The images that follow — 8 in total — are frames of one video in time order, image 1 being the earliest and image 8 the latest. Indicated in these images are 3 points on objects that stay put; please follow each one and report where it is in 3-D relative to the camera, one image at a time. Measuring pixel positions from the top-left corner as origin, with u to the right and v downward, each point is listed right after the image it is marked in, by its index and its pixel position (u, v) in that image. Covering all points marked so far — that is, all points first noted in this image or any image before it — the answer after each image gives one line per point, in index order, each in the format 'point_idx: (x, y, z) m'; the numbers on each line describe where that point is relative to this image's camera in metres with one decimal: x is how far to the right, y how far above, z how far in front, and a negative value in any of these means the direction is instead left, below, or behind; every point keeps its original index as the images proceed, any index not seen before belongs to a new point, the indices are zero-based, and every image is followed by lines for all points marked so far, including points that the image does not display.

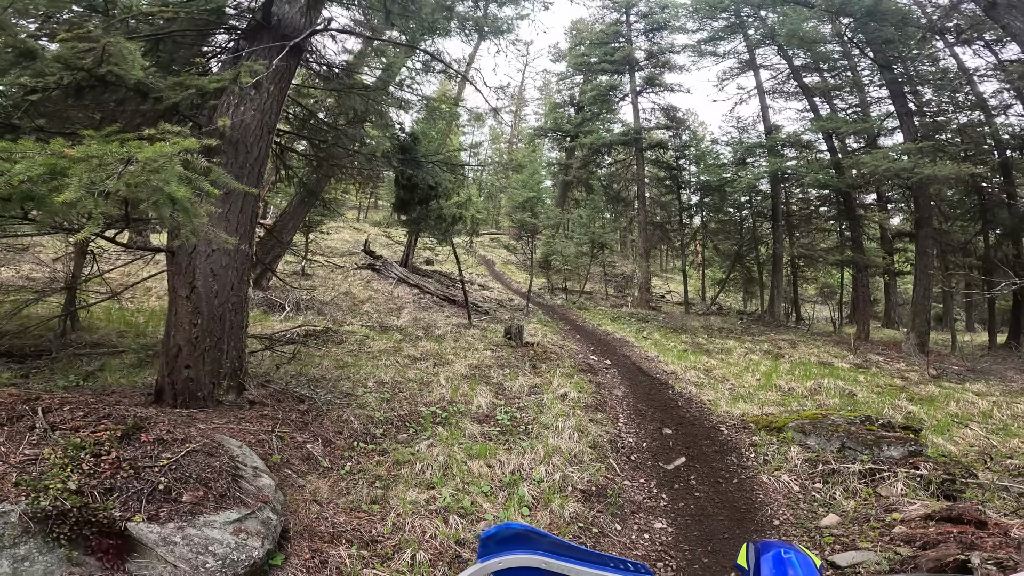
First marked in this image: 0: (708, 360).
0: (+4.2, -1.3, +10.6) m
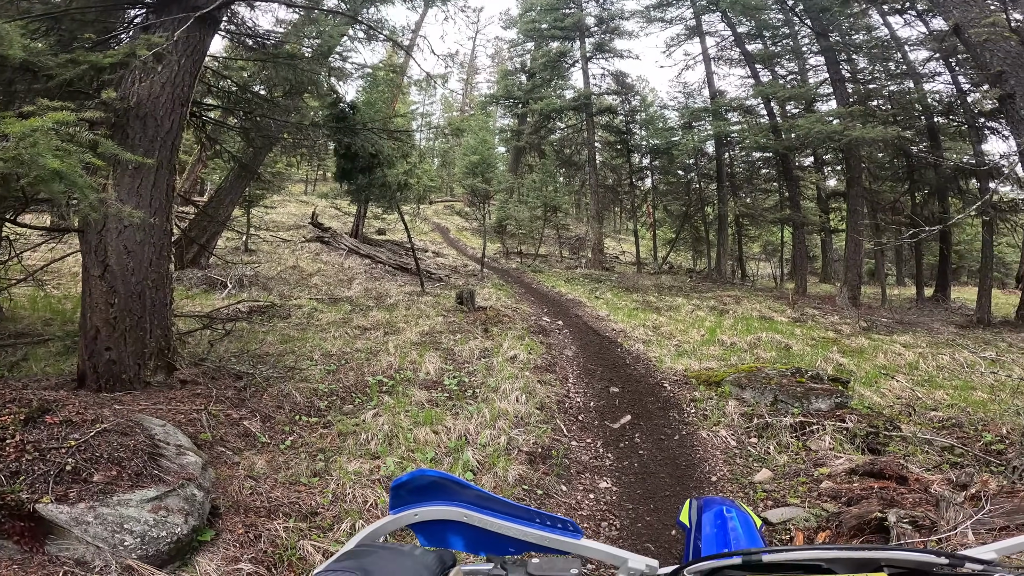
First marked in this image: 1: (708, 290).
0: (+3.1, -0.5, +10.8) m
1: (+6.4, +0.2, +16.5) m
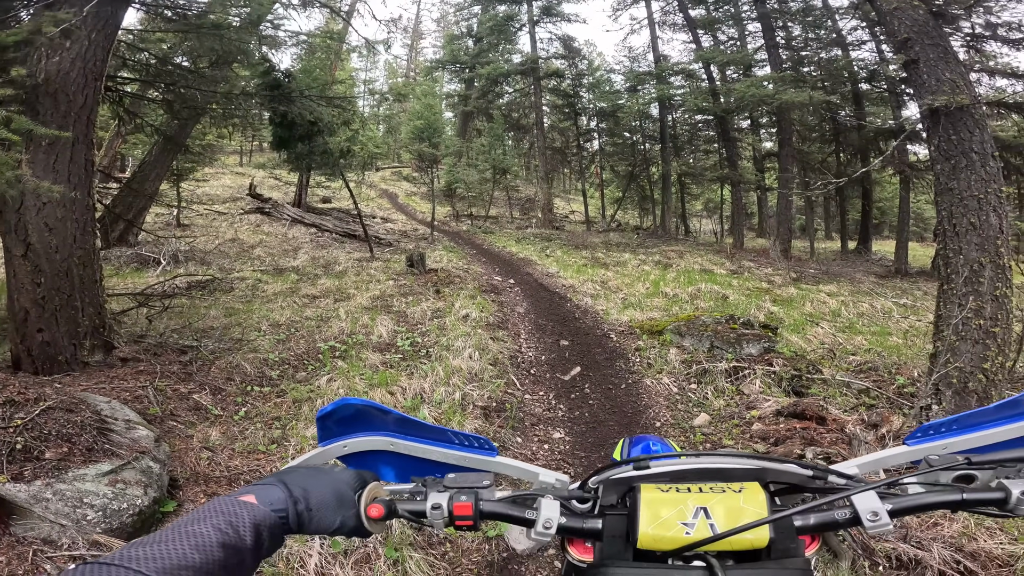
0: (+2.1, +0.4, +11.1) m
1: (+4.8, +1.5, +17.0) m
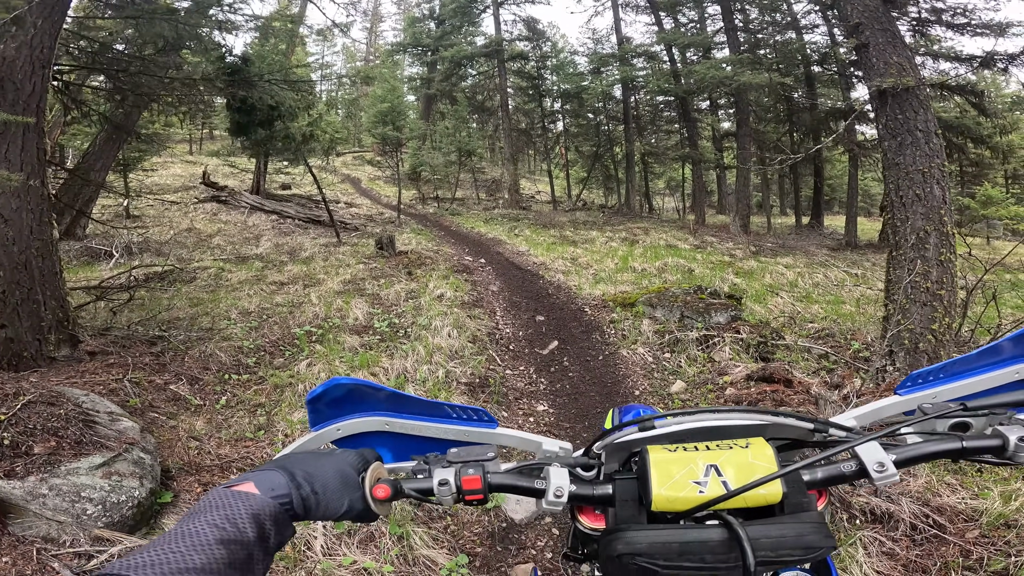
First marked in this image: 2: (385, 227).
0: (+1.4, +0.8, +11.3) m
1: (+3.7, +2.2, +17.3) m
2: (-3.9, +1.9, +15.4) m
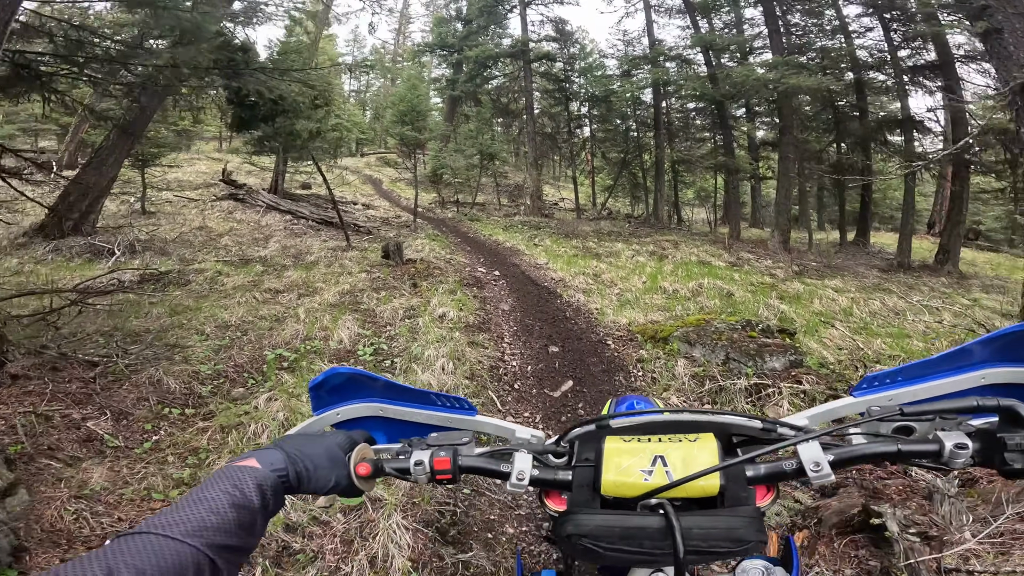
0: (+1.8, +0.5, +10.4) m
1: (+4.4, +1.7, +16.3) m
2: (-3.3, +1.7, +14.8) m
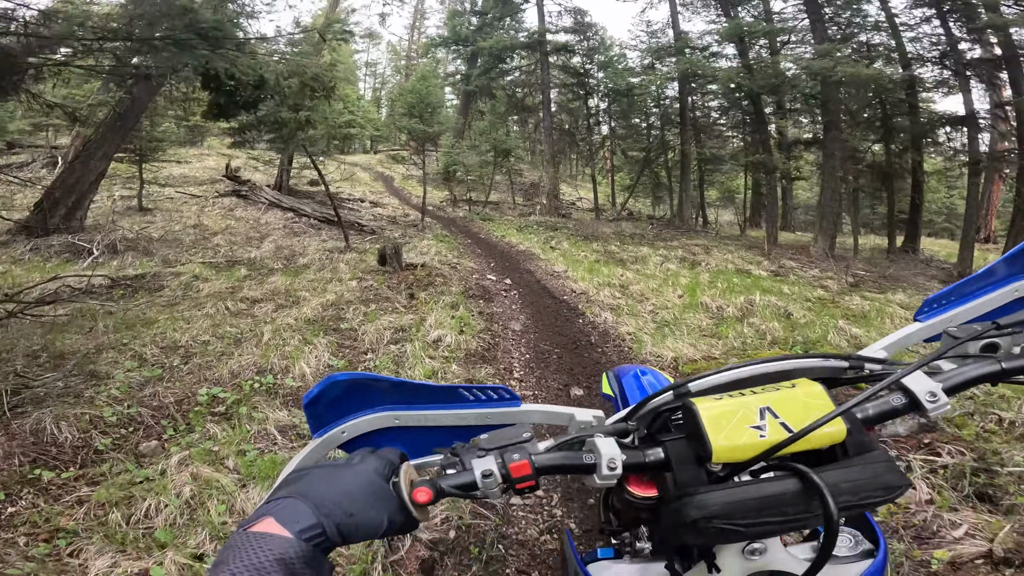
0: (+2.1, +0.3, +9.2) m
1: (+4.8, +1.5, +15.1) m
2: (-2.9, +1.6, +13.8) m
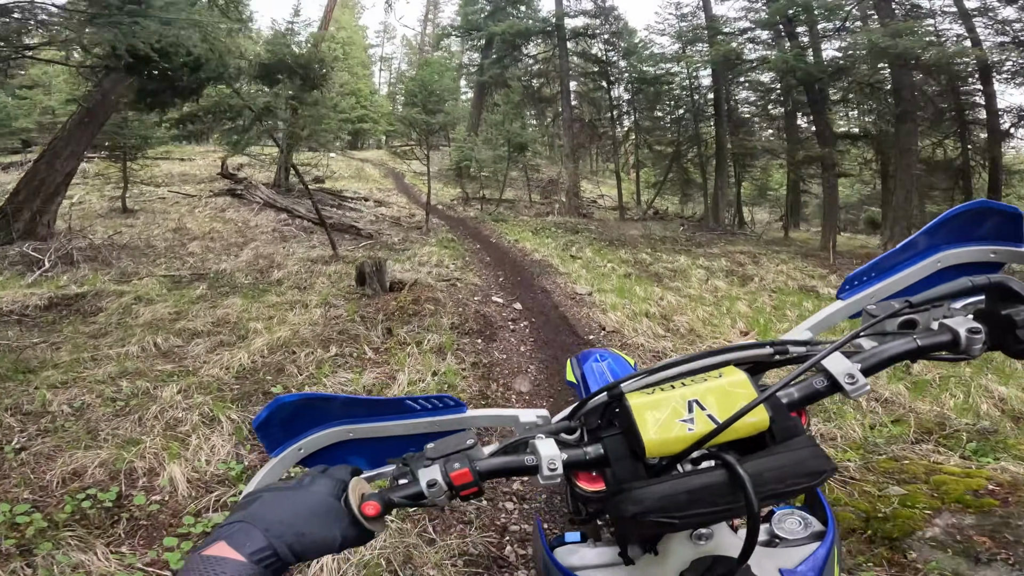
0: (+2.2, 0.0, +7.6) m
1: (+5.2, +1.2, +13.3) m
2: (-2.6, +1.3, +12.3) m
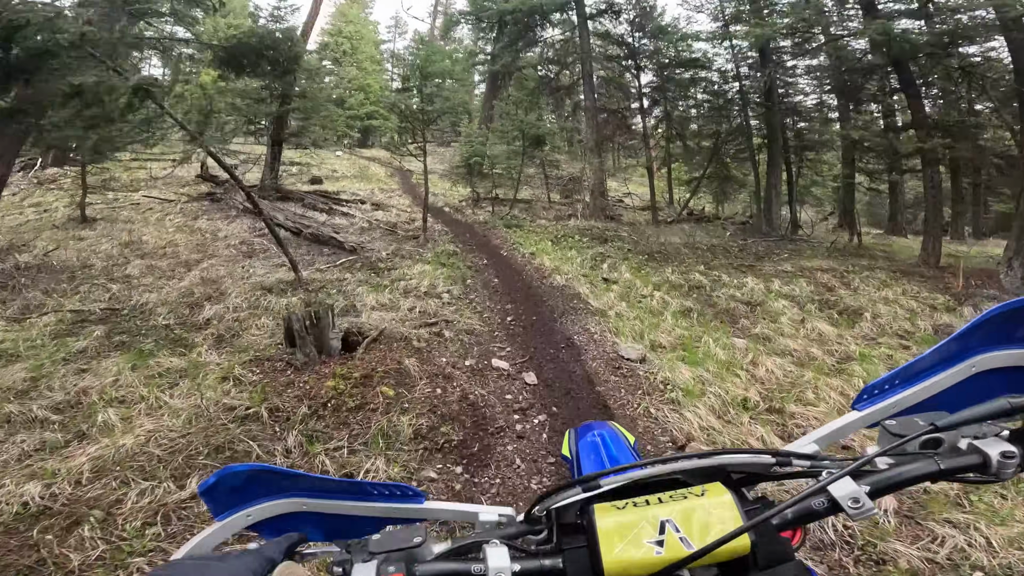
0: (+2.4, -0.5, +5.4) m
1: (+5.6, +0.8, +10.9) m
2: (-2.3, +0.8, +10.2) m
